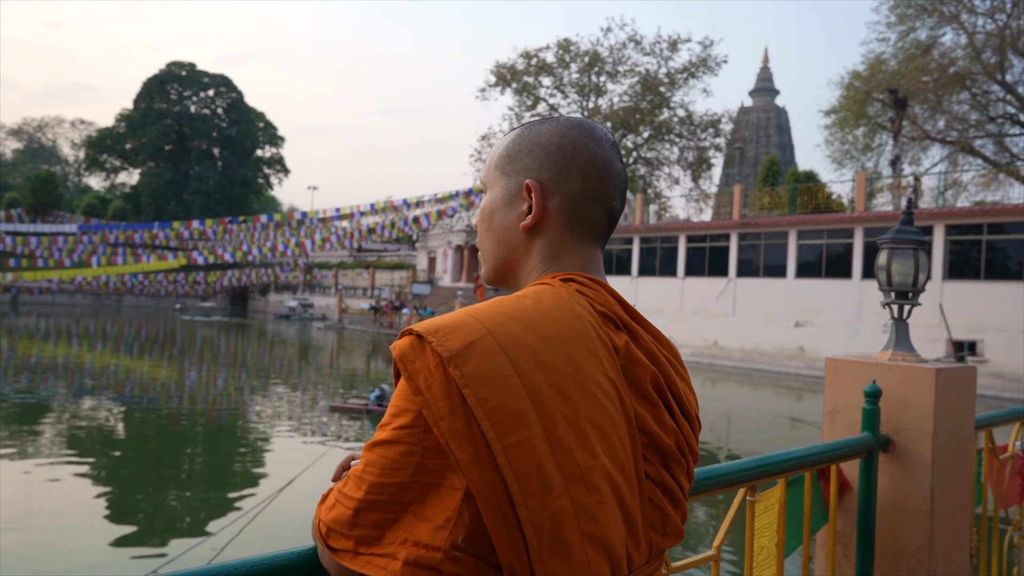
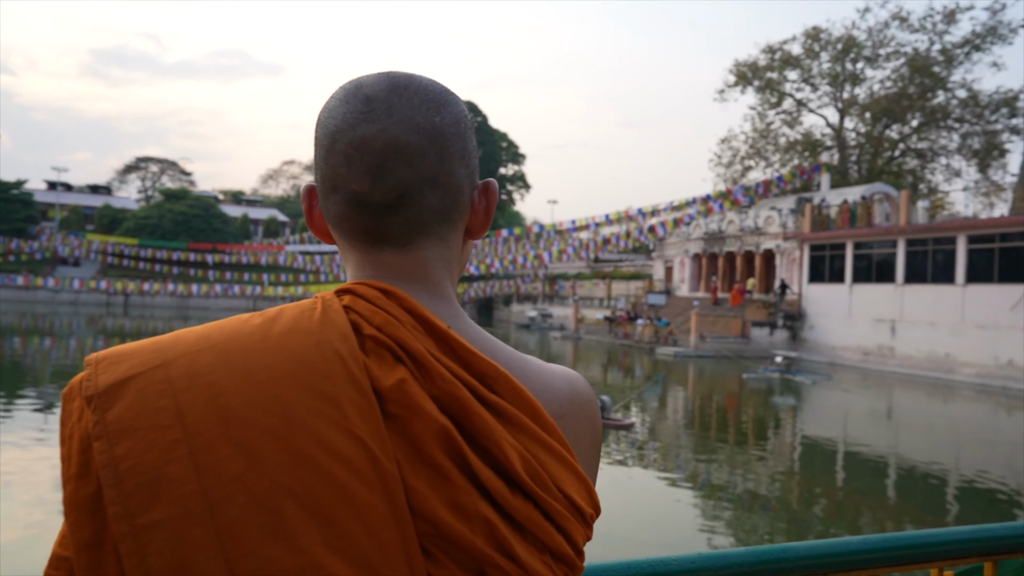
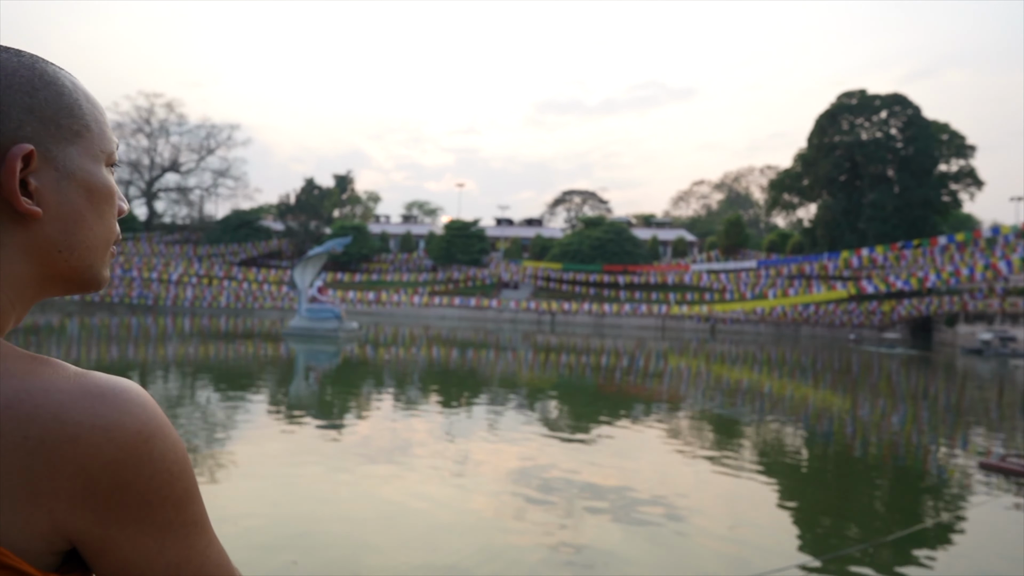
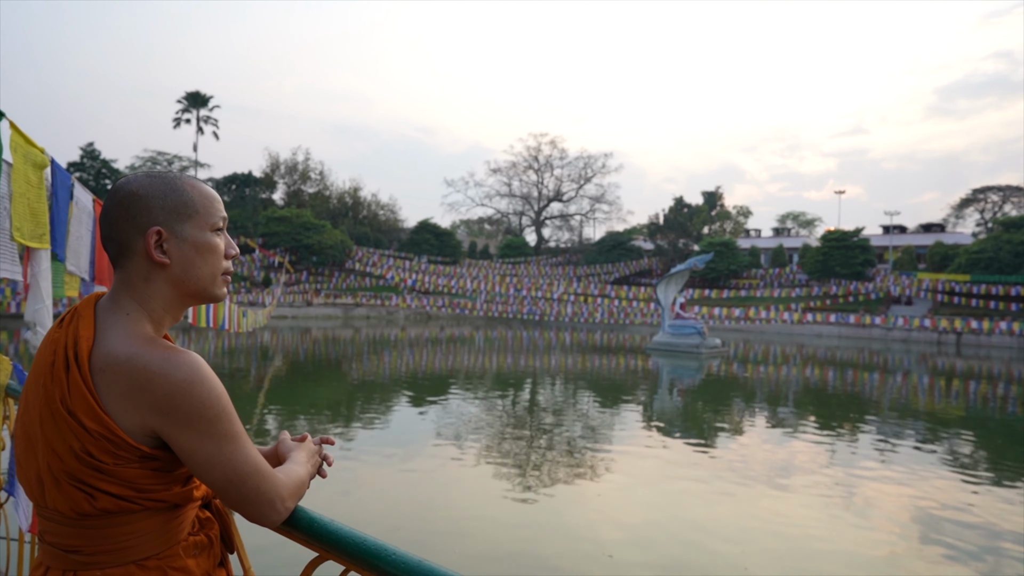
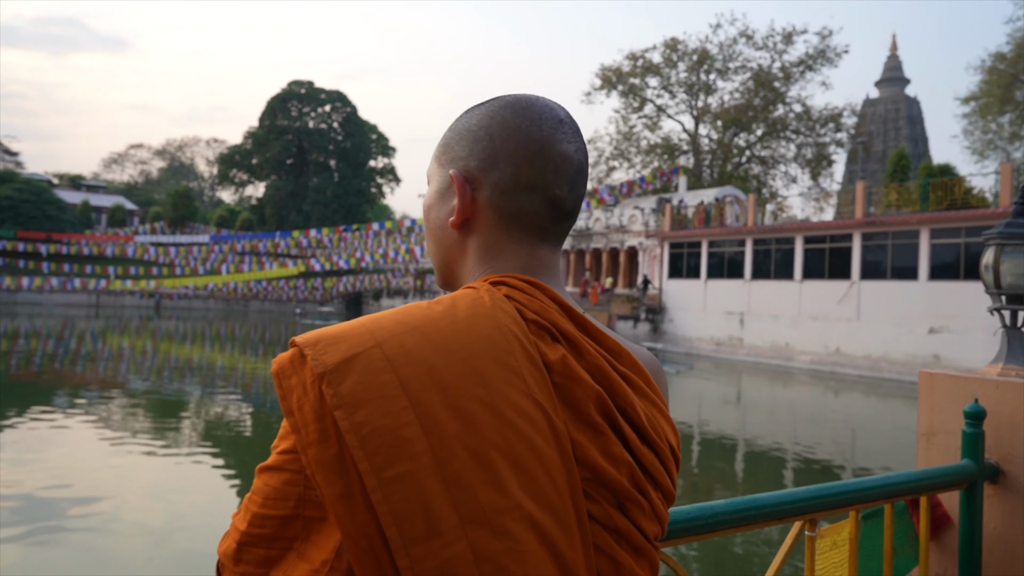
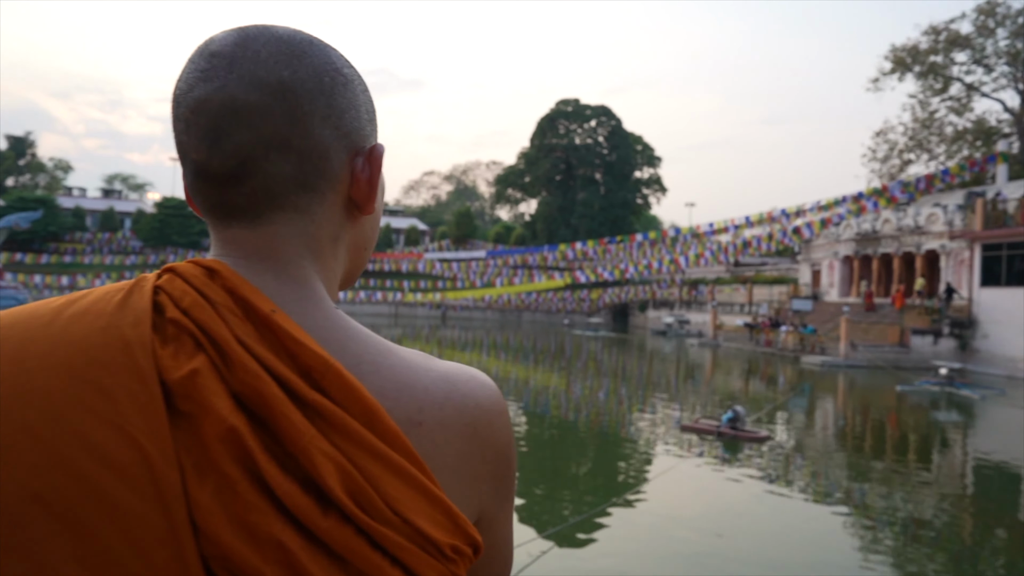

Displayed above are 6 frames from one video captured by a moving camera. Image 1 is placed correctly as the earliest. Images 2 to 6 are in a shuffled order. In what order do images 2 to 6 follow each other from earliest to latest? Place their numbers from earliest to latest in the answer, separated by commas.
5, 2, 6, 3, 4
